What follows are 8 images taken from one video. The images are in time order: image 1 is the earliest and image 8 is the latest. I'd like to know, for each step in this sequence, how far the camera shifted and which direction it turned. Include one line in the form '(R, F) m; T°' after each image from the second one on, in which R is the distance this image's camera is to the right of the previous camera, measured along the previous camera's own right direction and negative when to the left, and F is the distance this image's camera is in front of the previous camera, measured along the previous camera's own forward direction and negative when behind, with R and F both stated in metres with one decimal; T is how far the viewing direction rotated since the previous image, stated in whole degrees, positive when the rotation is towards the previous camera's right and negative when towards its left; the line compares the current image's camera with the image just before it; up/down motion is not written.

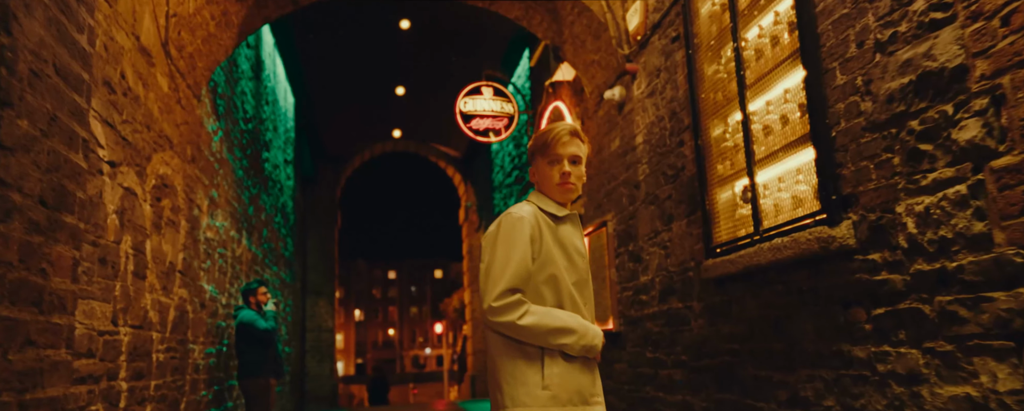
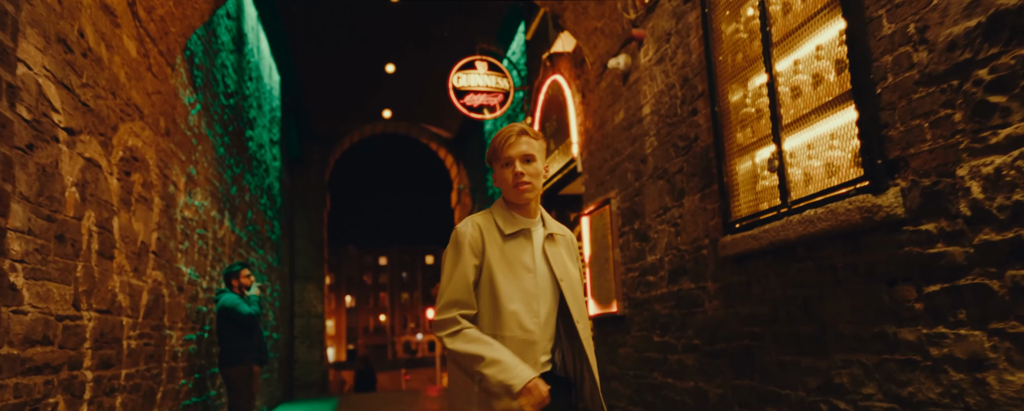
(-0.1, +0.3) m; +1°
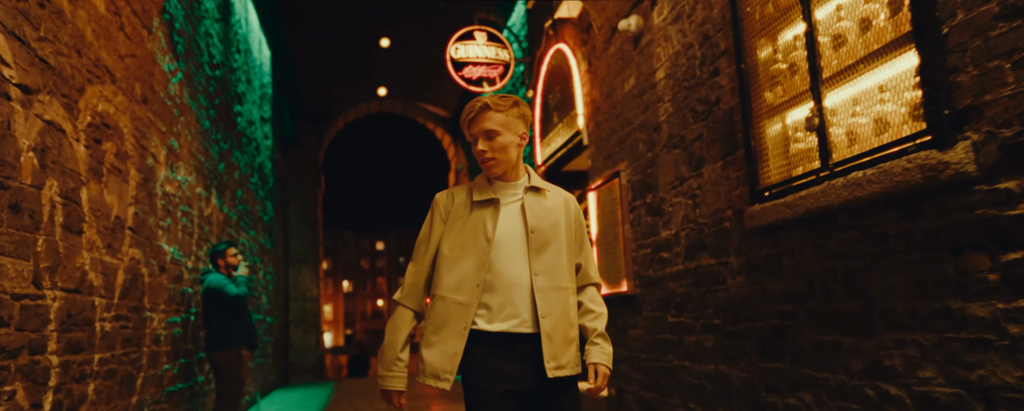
(-0.1, +0.3) m; 0°
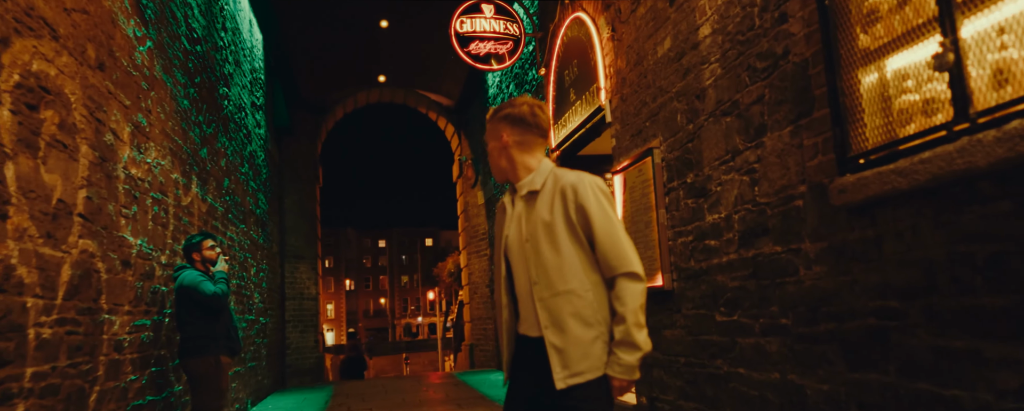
(-0.1, +0.7) m; 0°
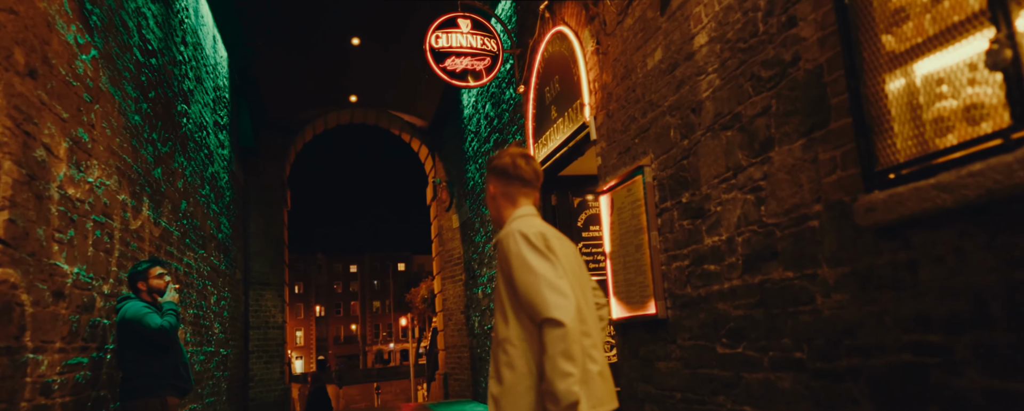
(0.0, +0.4) m; +2°
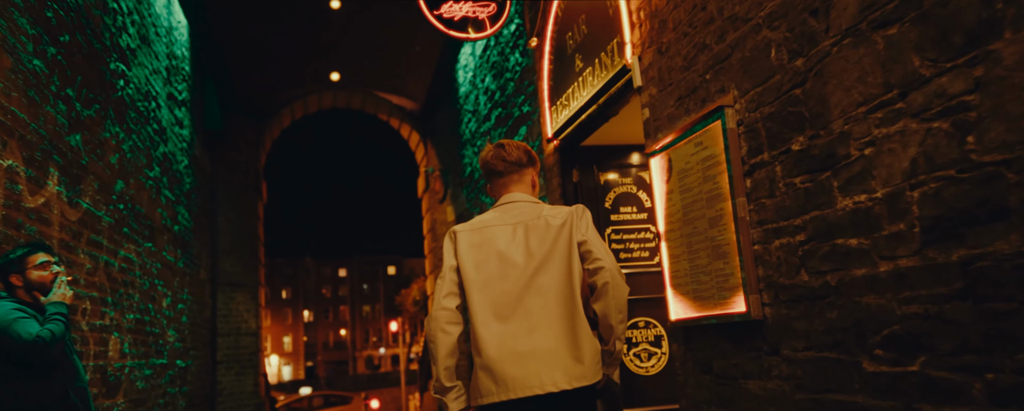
(-0.2, +1.3) m; +1°
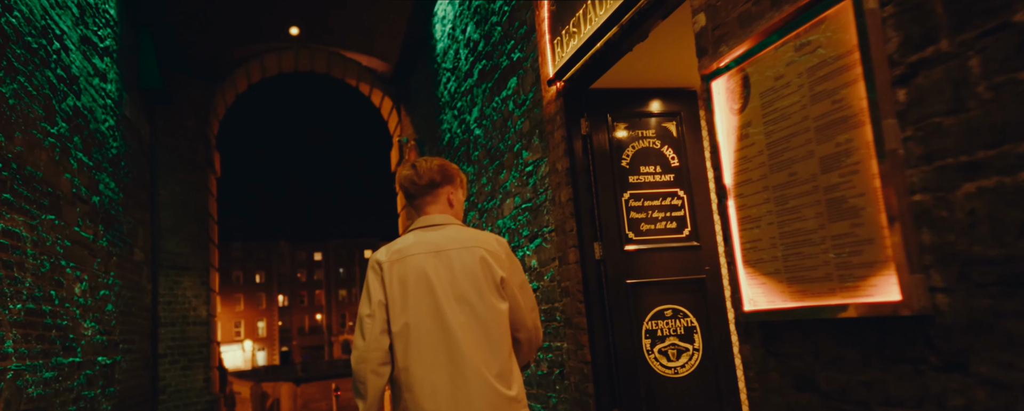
(-0.1, +1.2) m; +2°
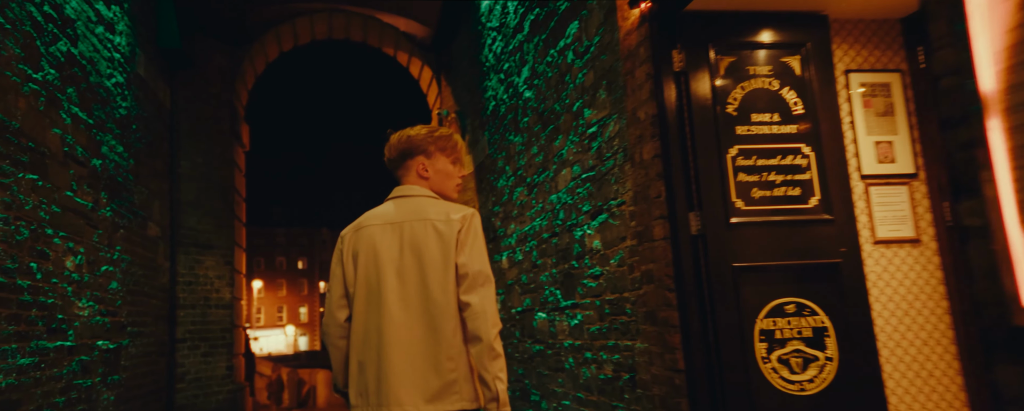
(-0.2, +1.0) m; -4°
